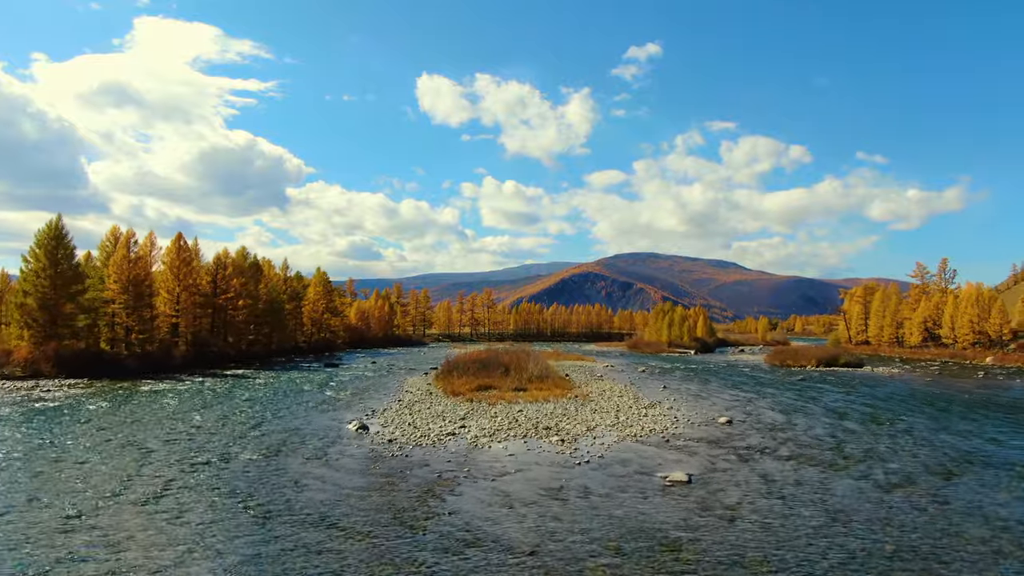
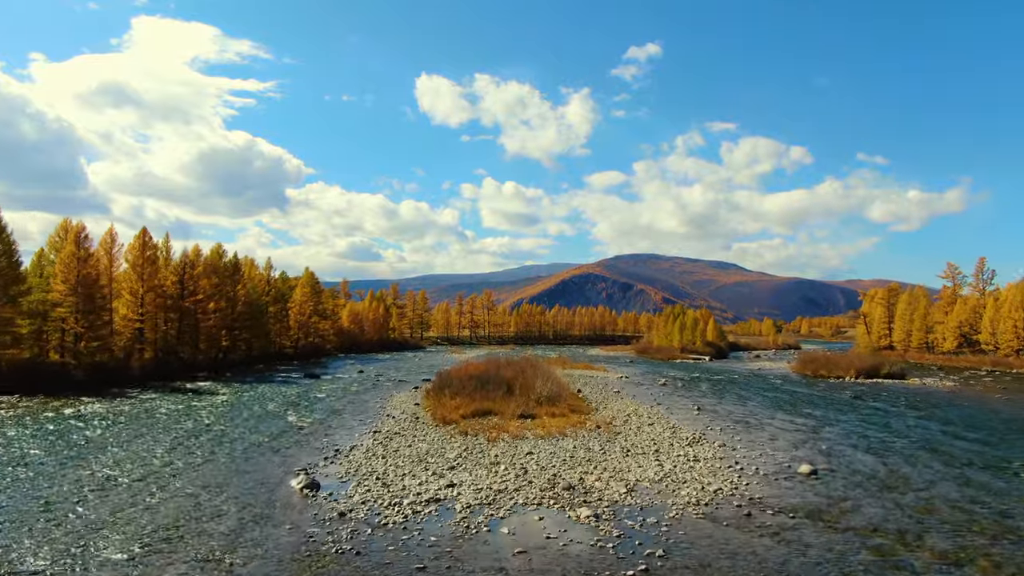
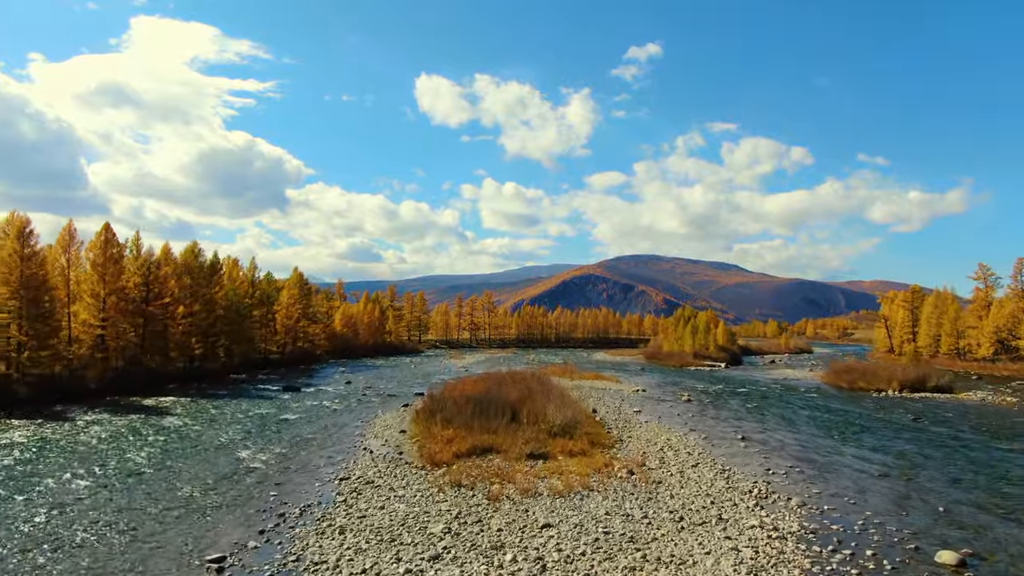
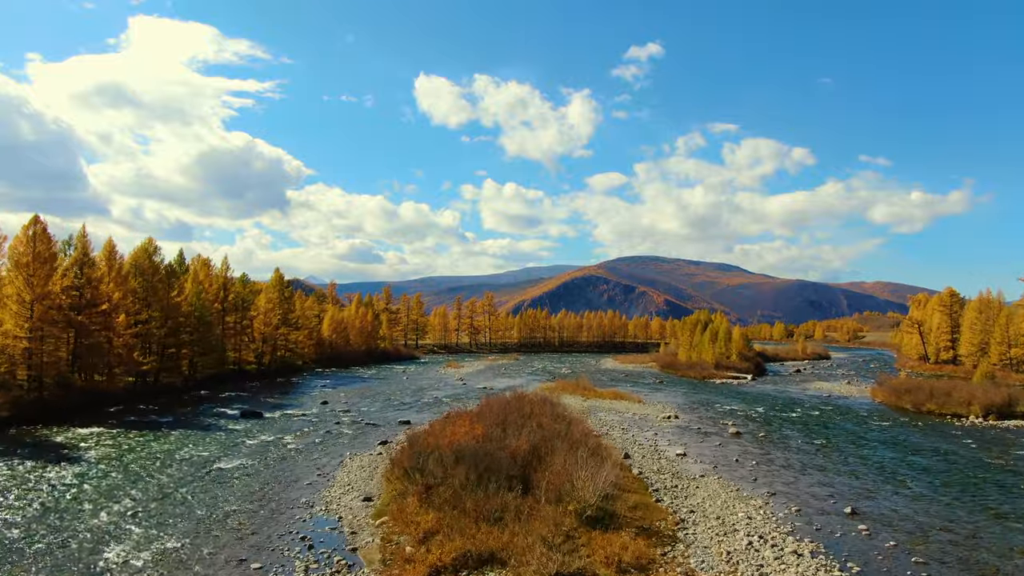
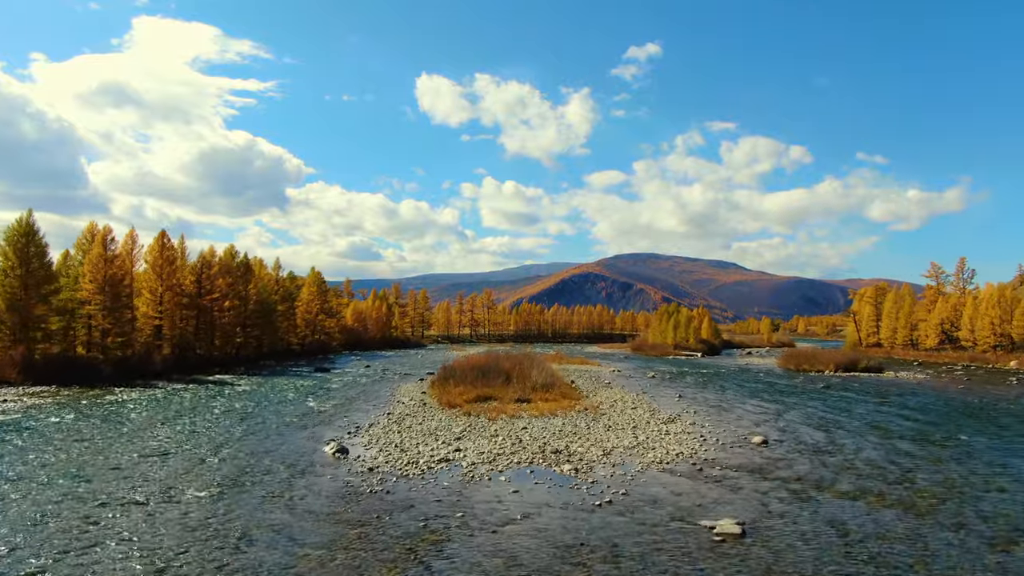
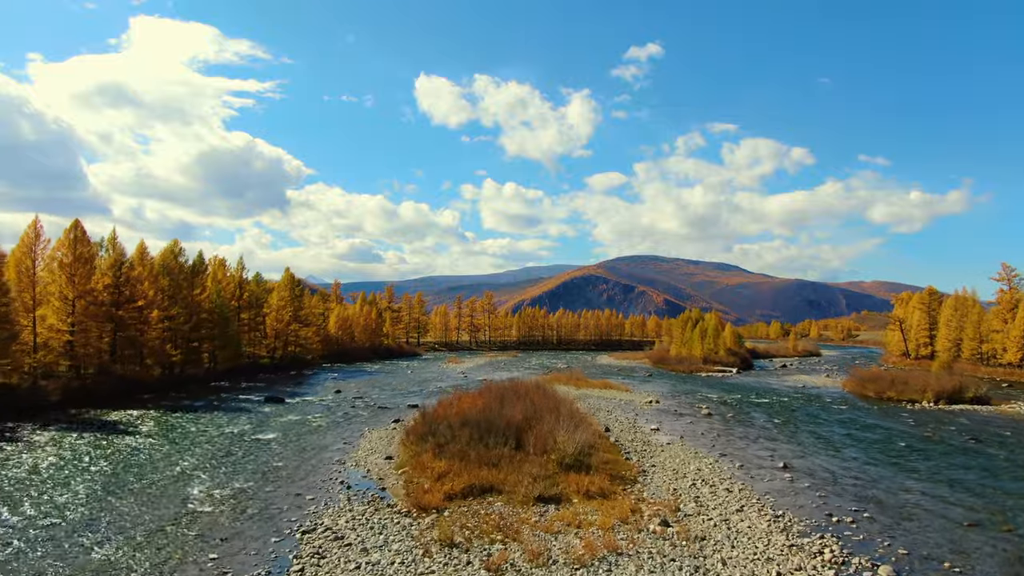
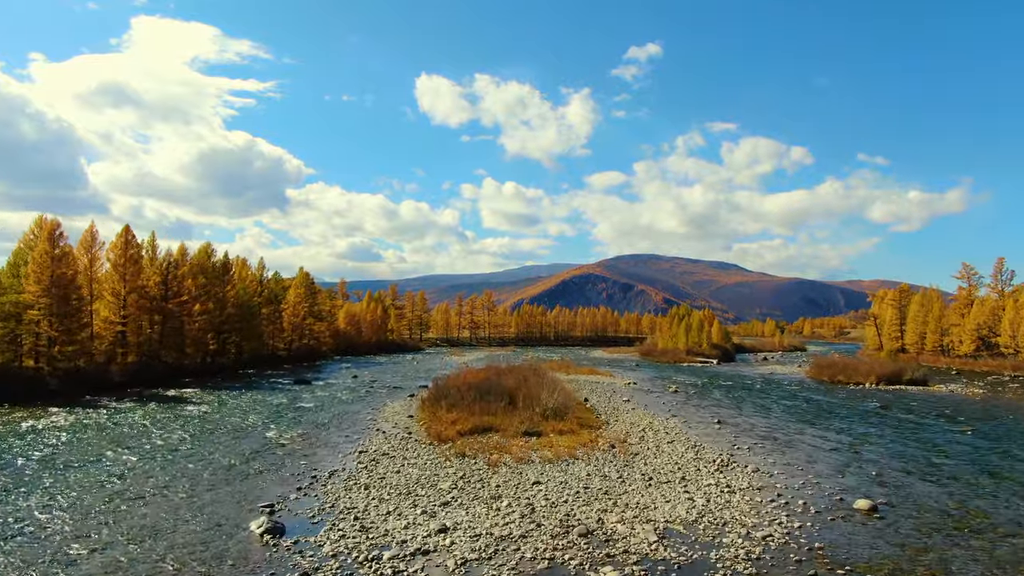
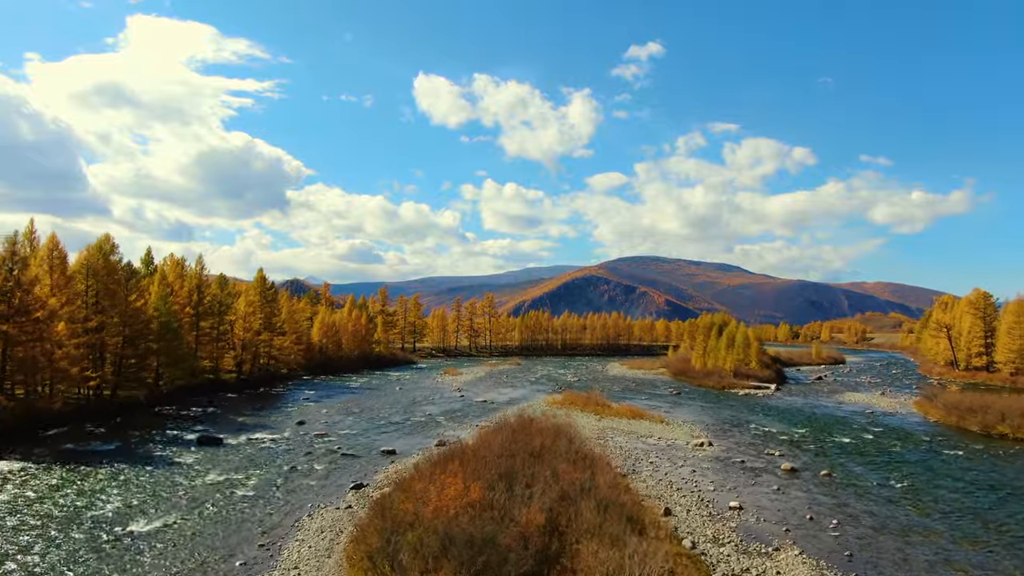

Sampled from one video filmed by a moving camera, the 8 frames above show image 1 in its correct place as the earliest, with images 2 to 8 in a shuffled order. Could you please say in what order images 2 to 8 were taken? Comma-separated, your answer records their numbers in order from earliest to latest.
5, 2, 7, 3, 6, 4, 8
